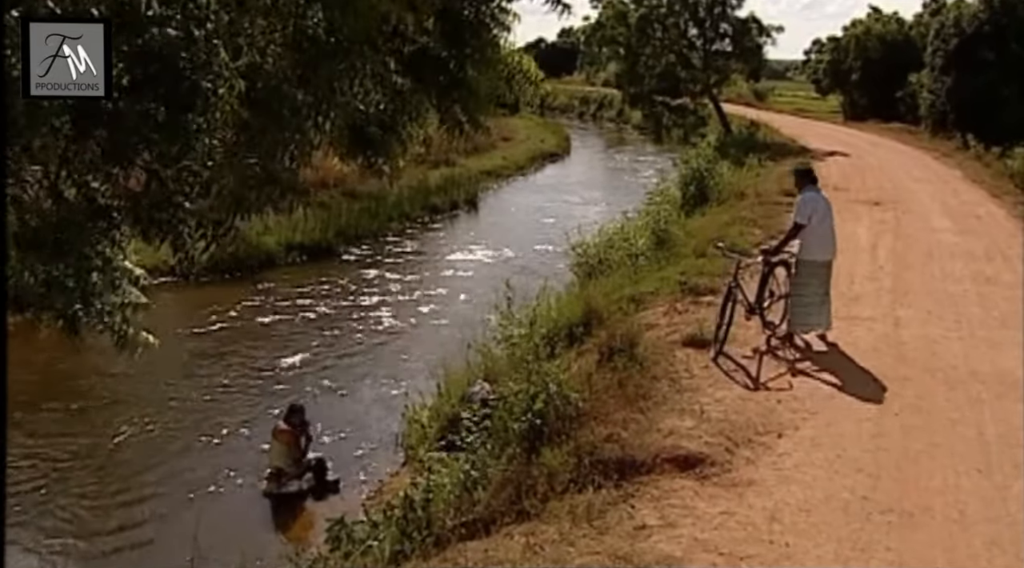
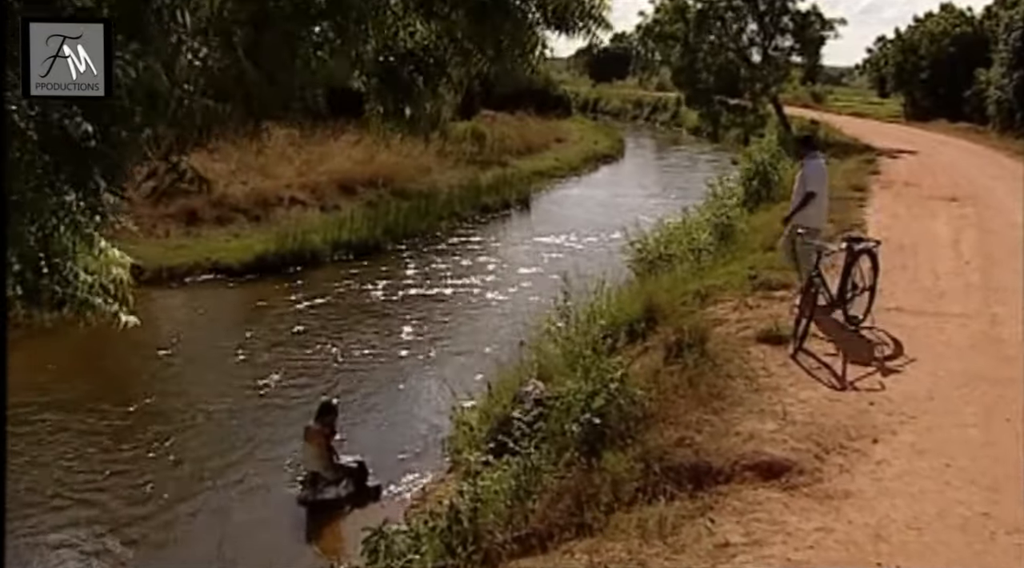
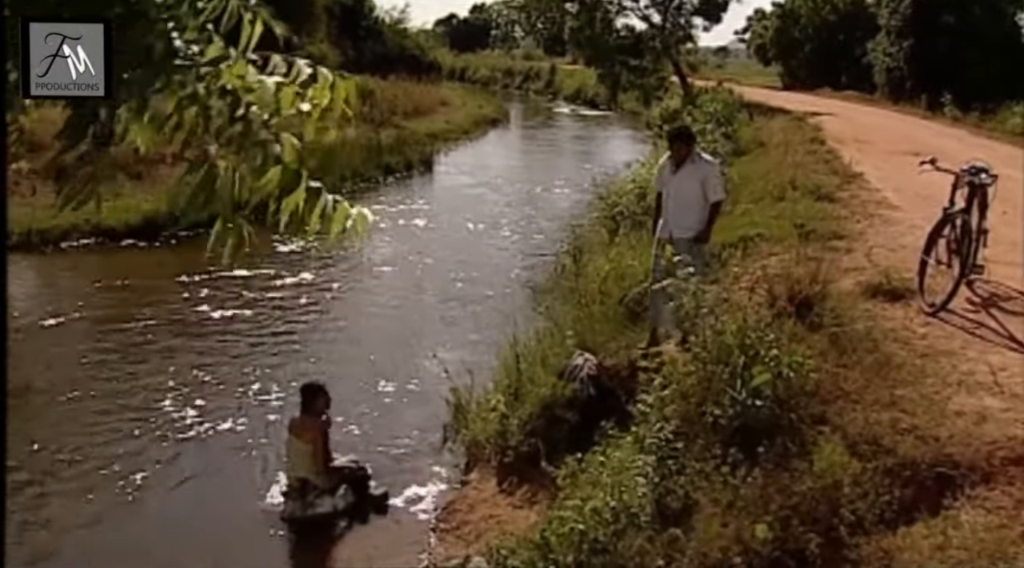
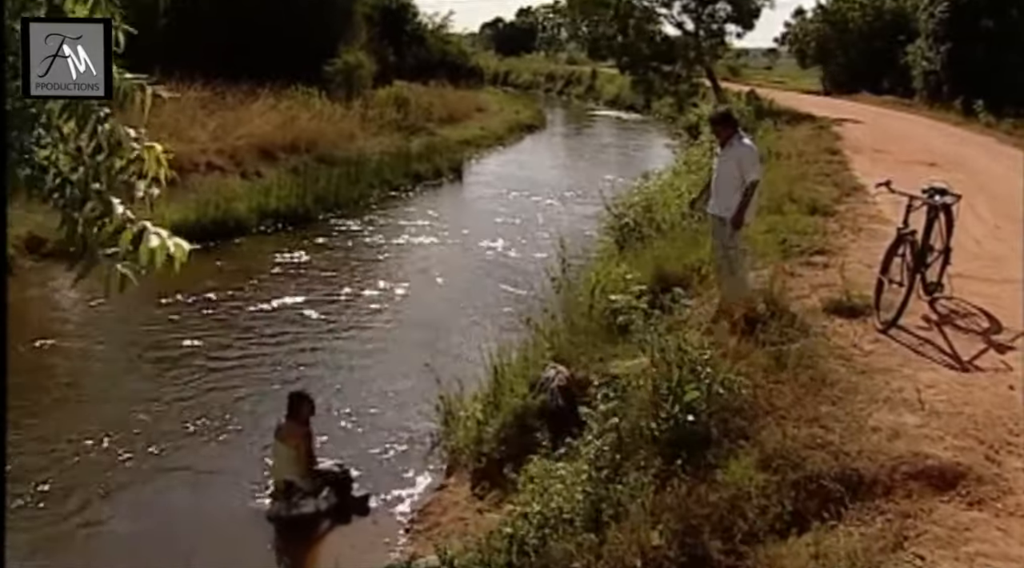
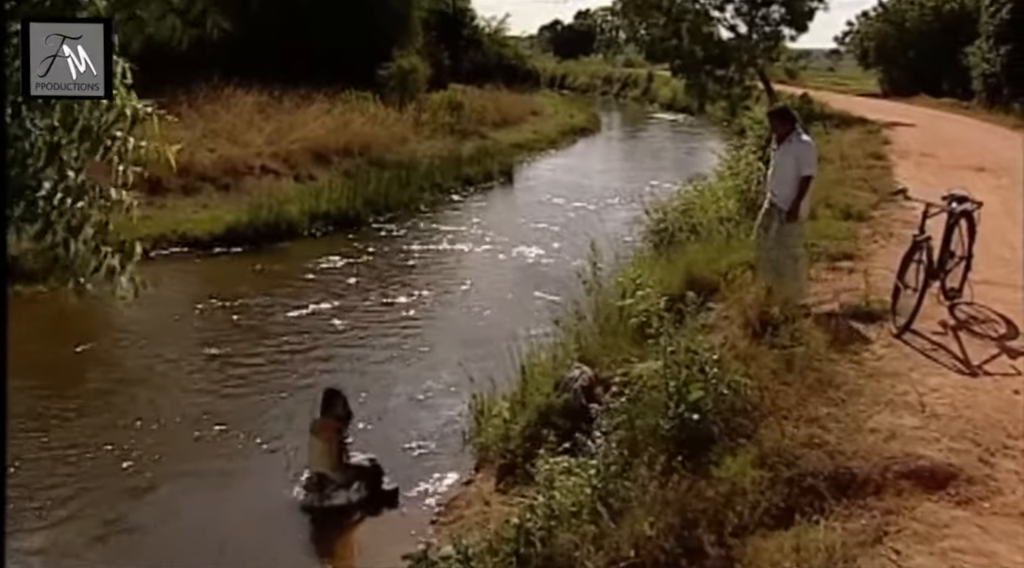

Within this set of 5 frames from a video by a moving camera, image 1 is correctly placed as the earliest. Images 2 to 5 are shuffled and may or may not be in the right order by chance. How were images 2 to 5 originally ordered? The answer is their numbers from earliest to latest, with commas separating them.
2, 5, 4, 3
